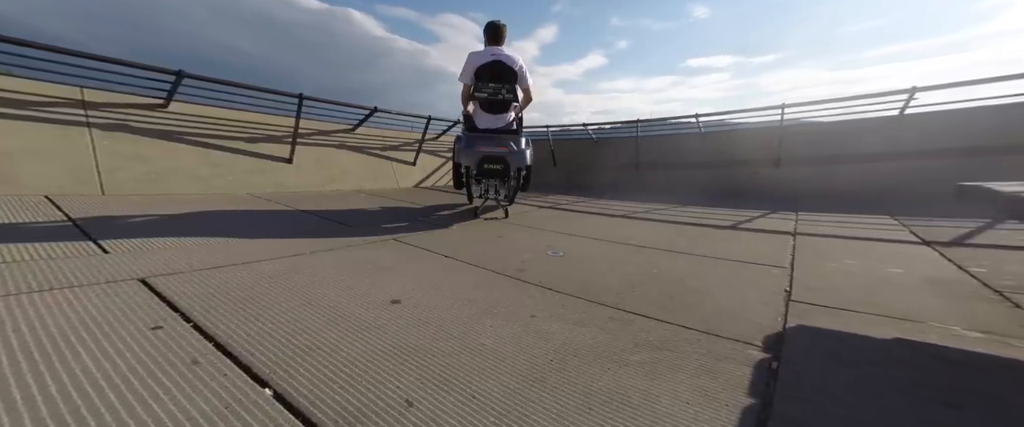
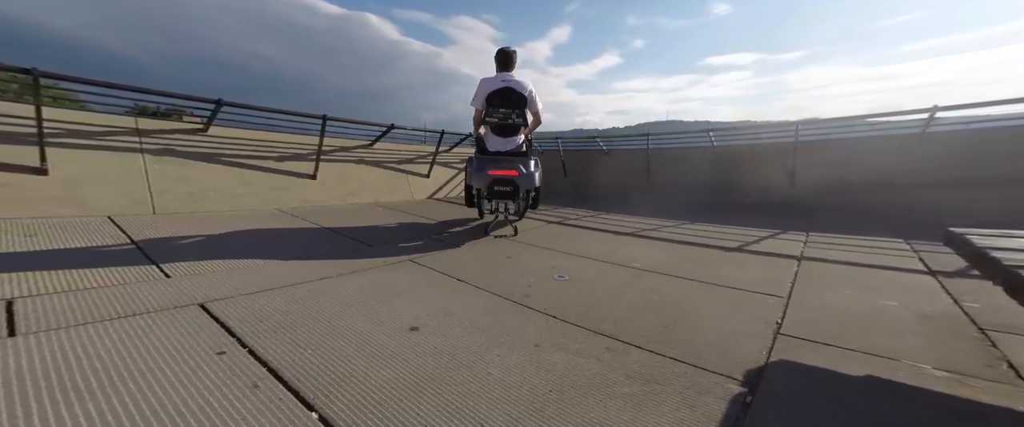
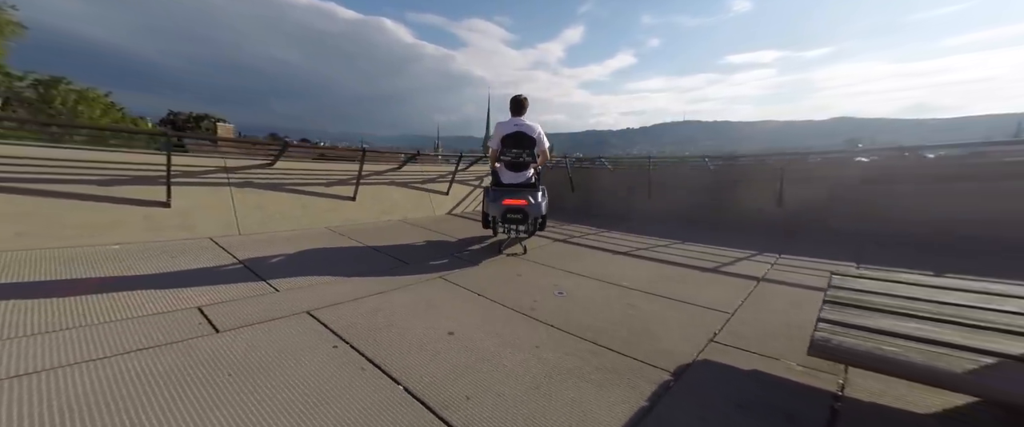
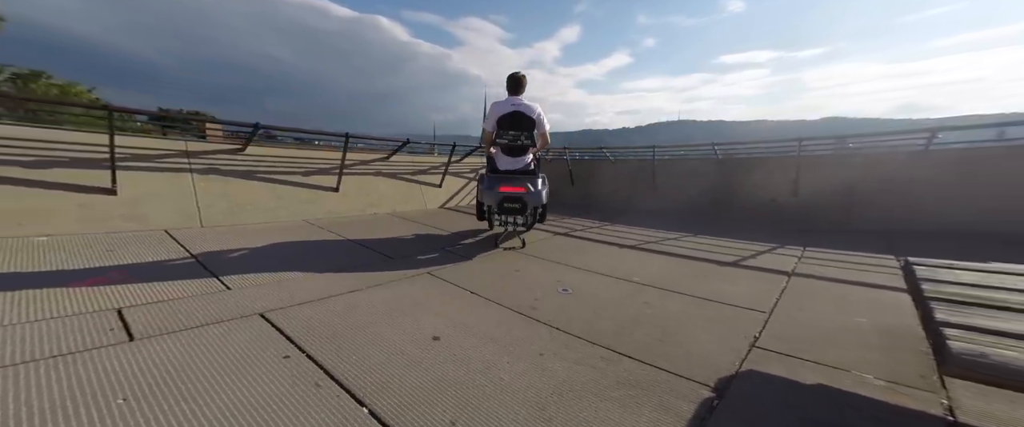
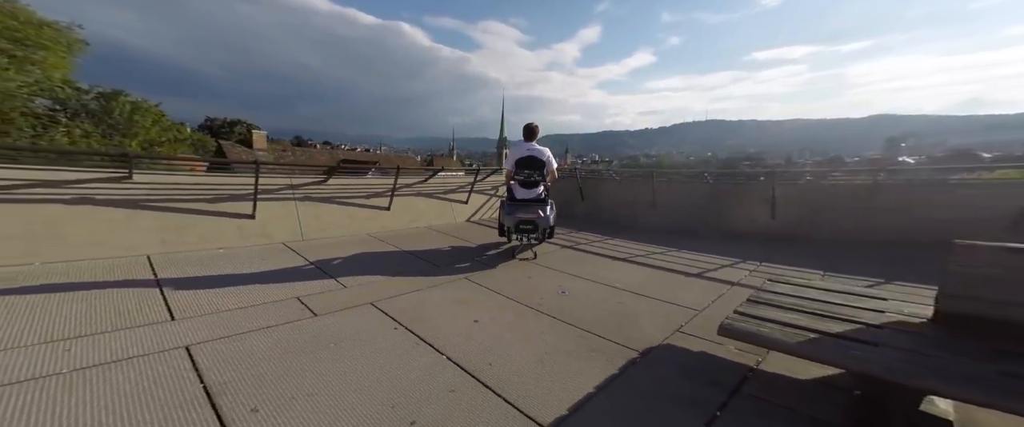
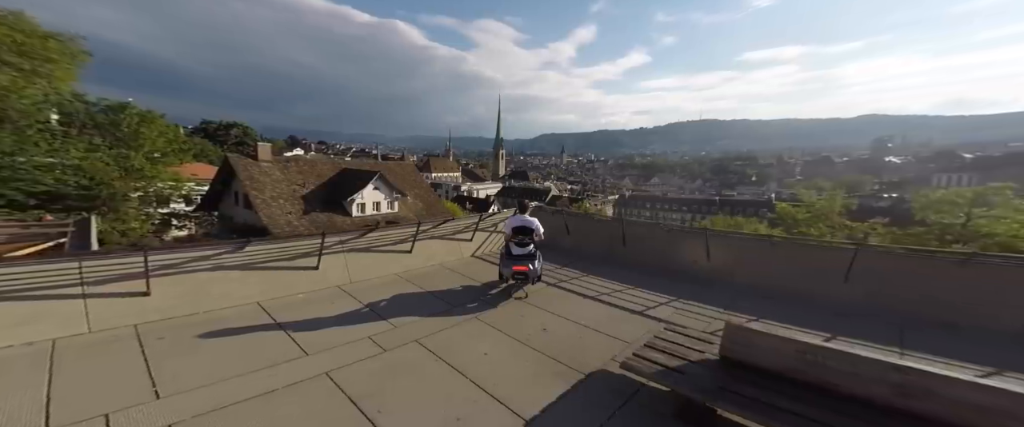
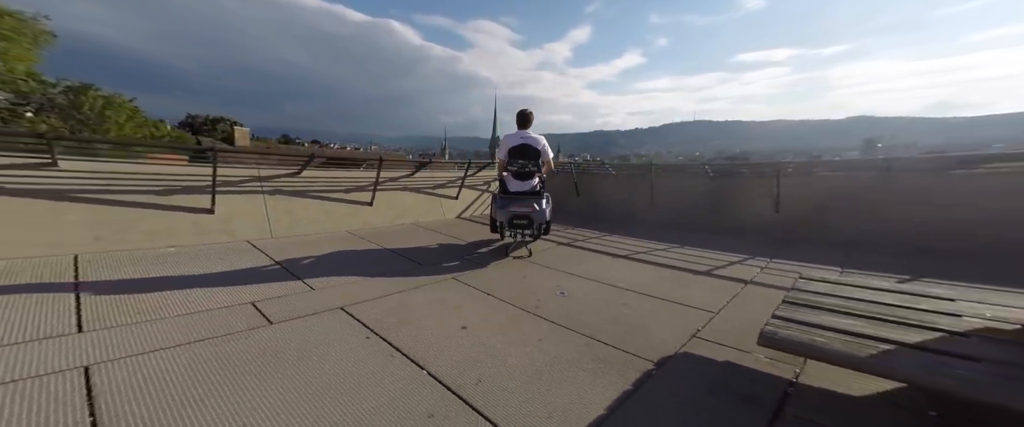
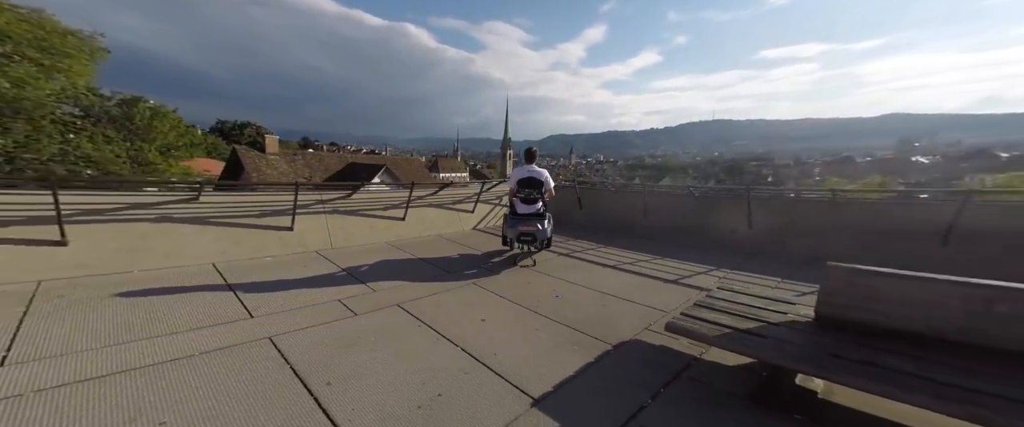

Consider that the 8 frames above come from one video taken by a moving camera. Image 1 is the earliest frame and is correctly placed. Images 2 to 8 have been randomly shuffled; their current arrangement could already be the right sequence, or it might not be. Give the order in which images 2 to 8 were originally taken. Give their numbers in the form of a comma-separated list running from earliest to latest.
2, 4, 3, 7, 5, 8, 6
